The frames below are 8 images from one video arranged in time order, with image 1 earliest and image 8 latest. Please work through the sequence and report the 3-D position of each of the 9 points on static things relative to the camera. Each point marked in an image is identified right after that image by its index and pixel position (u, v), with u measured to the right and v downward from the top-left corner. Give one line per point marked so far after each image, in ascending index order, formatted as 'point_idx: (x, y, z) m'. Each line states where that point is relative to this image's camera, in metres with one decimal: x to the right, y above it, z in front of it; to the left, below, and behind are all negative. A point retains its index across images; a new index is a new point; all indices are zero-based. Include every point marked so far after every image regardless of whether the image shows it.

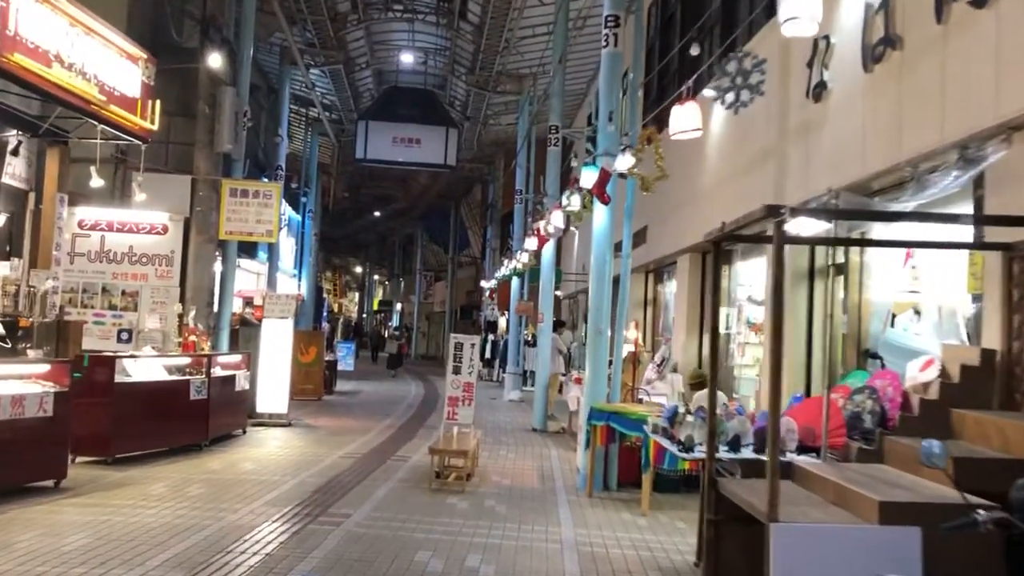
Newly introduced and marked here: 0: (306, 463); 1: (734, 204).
0: (-2.1, -1.7, +9.4) m
1: (+2.4, +0.9, +10.2) m
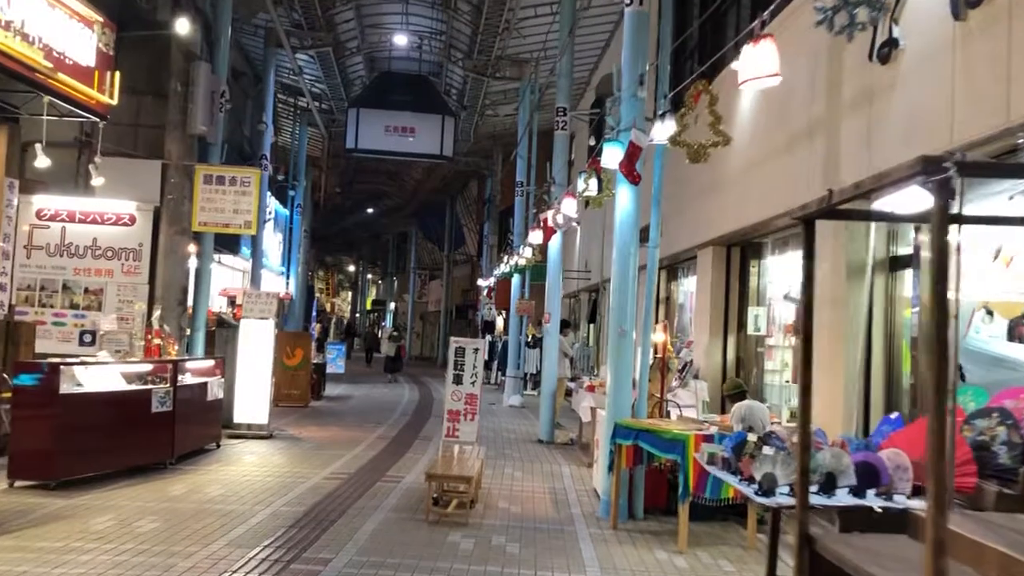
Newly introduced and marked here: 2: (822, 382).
0: (-2.0, -1.7, +8.2) m
1: (+2.4, +0.9, +9.0) m
2: (+2.5, -0.8, +7.7) m
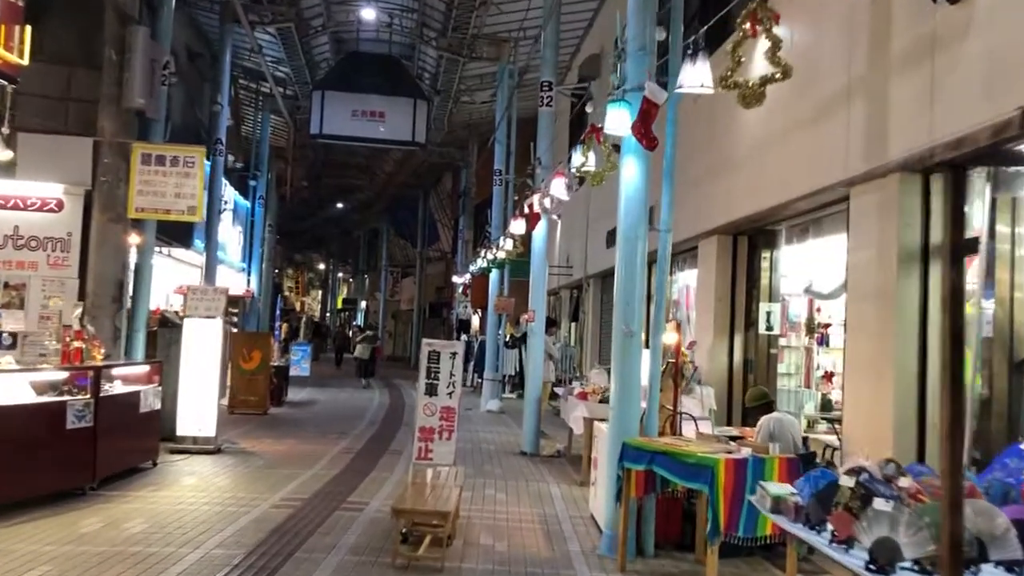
0: (-2.1, -1.7, +6.9) m
1: (+2.3, +1.0, +7.7) m
2: (+2.4, -0.7, +6.5) m
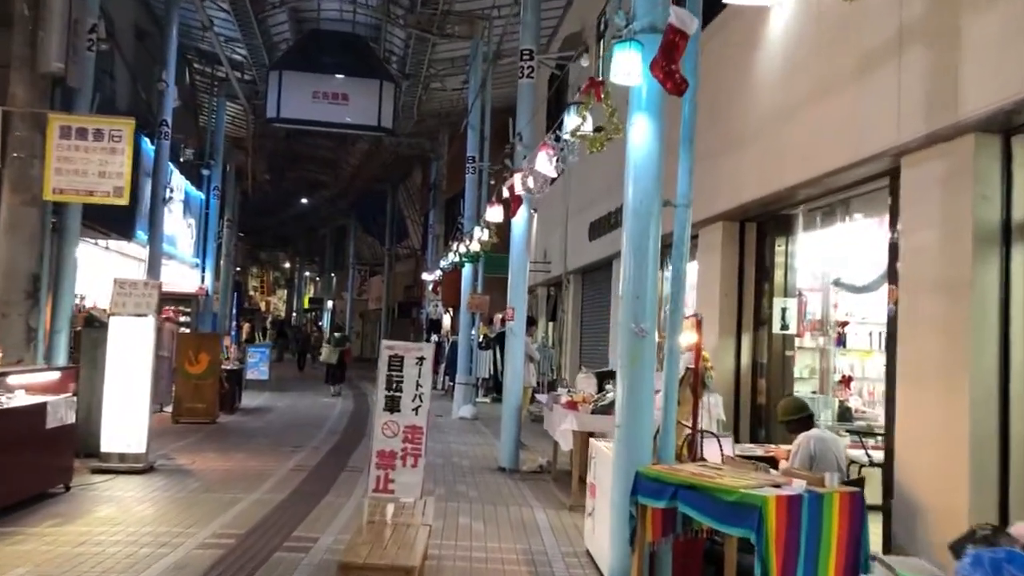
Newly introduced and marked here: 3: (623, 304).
0: (-2.2, -1.6, +5.5) m
1: (+2.2, +1.0, +6.5) m
2: (+2.3, -0.6, +5.3) m
3: (+0.6, -0.1, +5.1) m
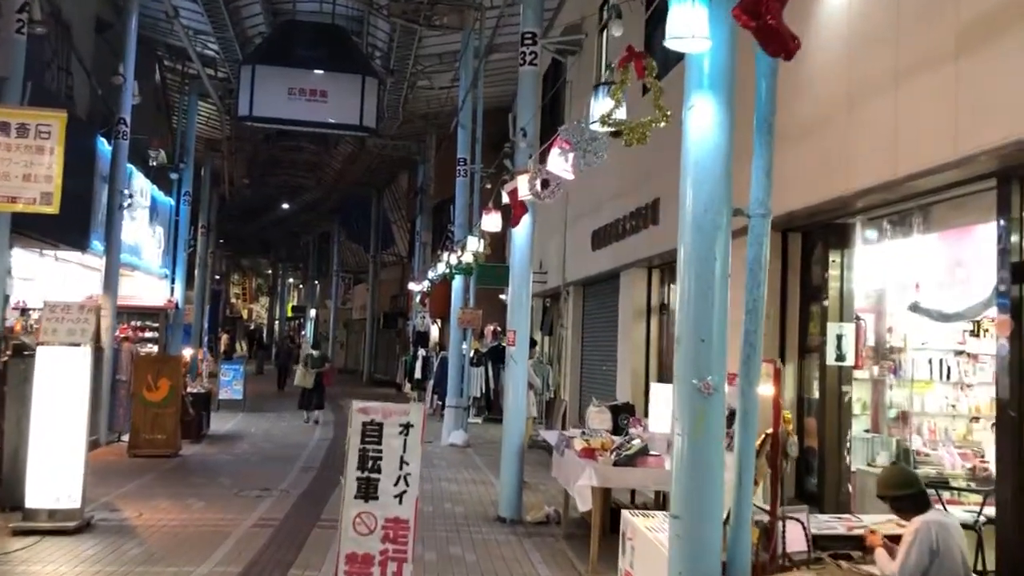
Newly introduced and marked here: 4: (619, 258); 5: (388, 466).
0: (-2.1, -1.8, +4.1) m
1: (+2.2, +0.9, +5.2) m
2: (+2.4, -0.8, +4.0) m
3: (+0.7, -0.2, +3.8) m
4: (+1.3, +0.4, +11.7) m
5: (-0.6, -0.8, +4.1) m
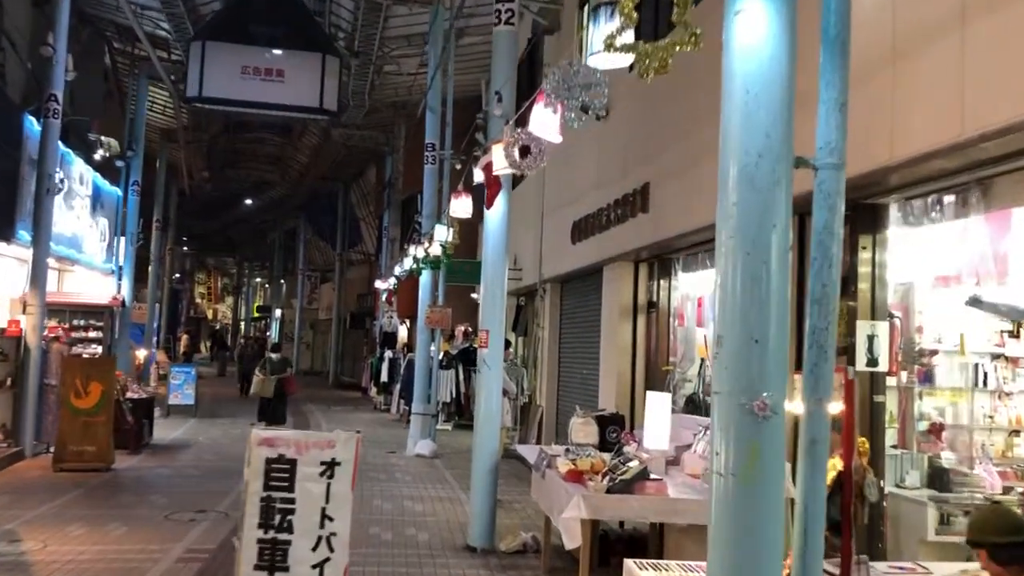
0: (-2.2, -1.7, +3.0) m
1: (+2.1, +0.9, +4.2) m
2: (+2.3, -0.7, +2.9) m
3: (+0.6, -0.2, +2.7) m
4: (+1.0, +0.4, +10.7) m
5: (-0.7, -0.7, +3.0) m
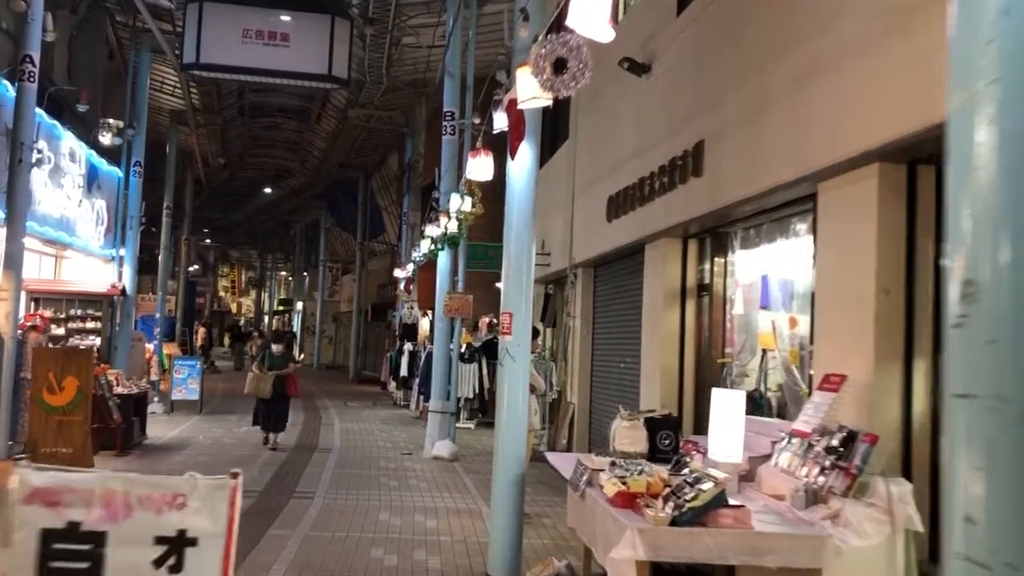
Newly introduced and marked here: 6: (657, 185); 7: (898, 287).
0: (-2.2, -1.6, +1.7) m
1: (+2.2, +1.1, +2.8) m
2: (+2.3, -0.6, +1.5) m
3: (+0.7, 0.0, +1.3) m
4: (+1.3, +0.6, +9.3) m
5: (-0.6, -0.6, +1.7) m
6: (+1.4, +1.0, +8.9) m
7: (+2.0, 0.0, +5.0) m
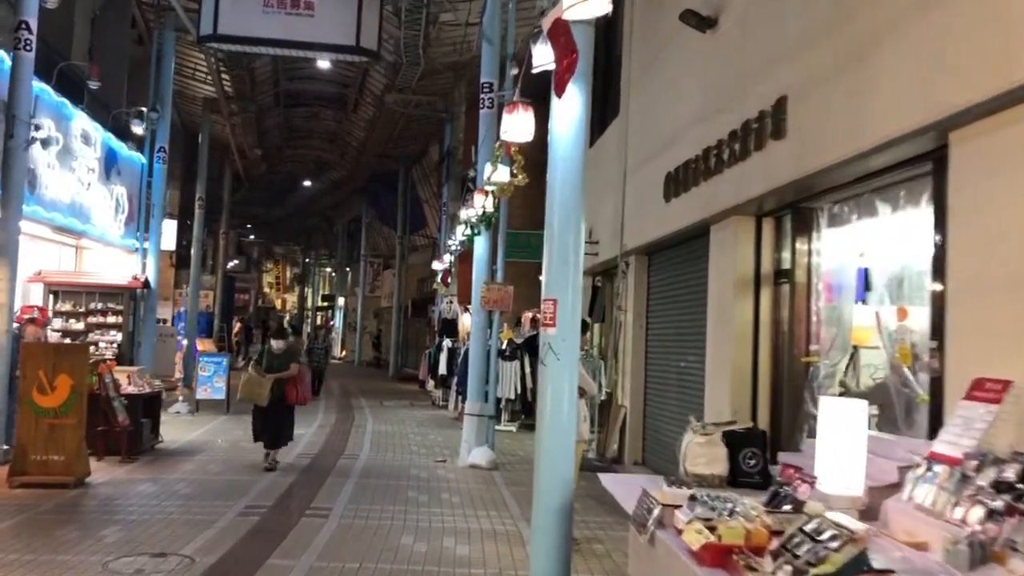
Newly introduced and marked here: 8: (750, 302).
0: (-2.1, -1.5, +0.6) m
1: (+2.2, +1.2, +1.4) m
2: (+2.4, -0.5, +0.2) m
3: (+0.7, 0.0, +0.1) m
4: (+1.7, +0.7, +8.0) m
5: (-0.6, -0.5, +0.5) m
6: (+1.7, +1.1, +7.6) m
7: (+2.2, +0.1, +3.7) m
8: (+1.9, -0.1, +7.7) m
